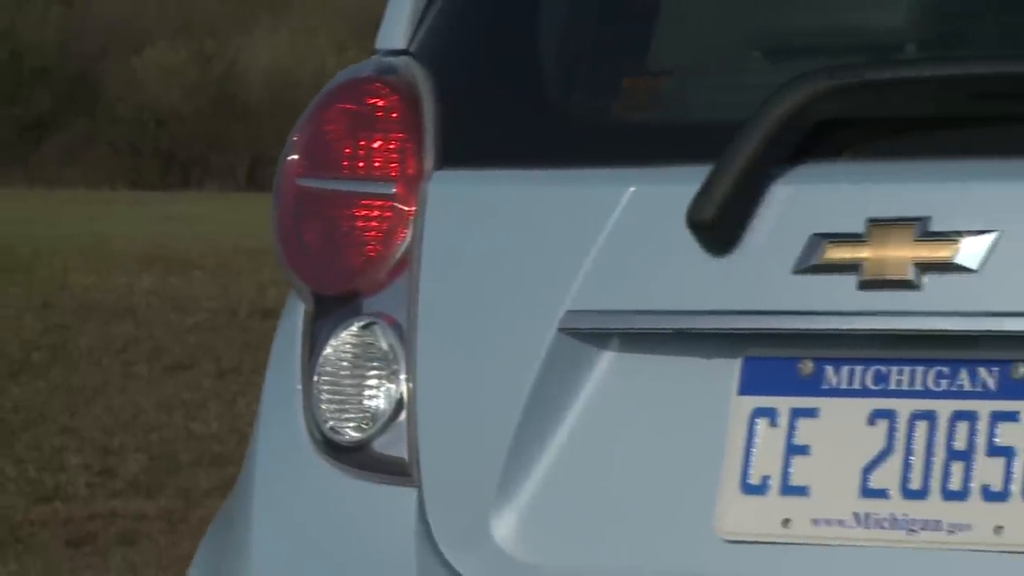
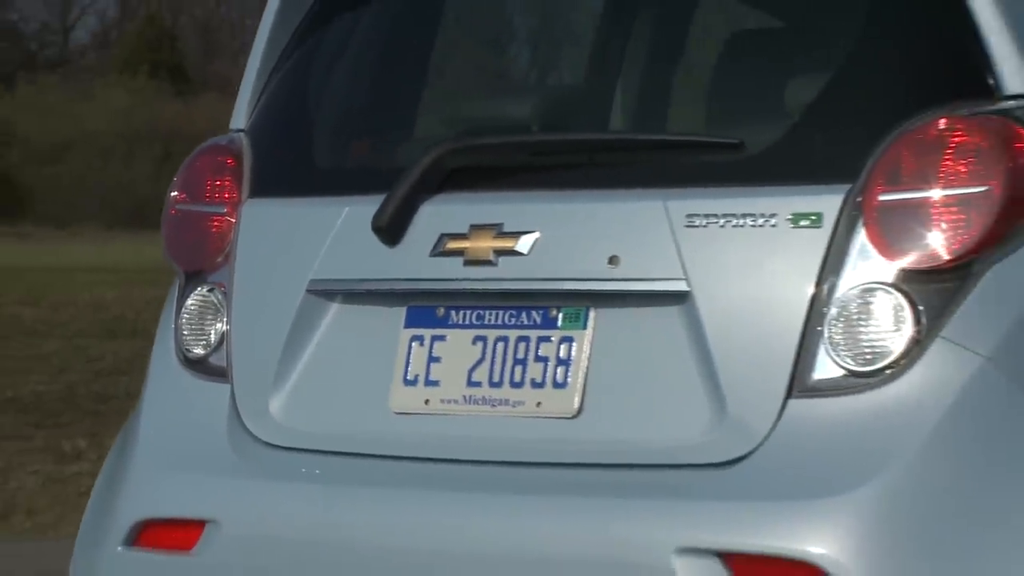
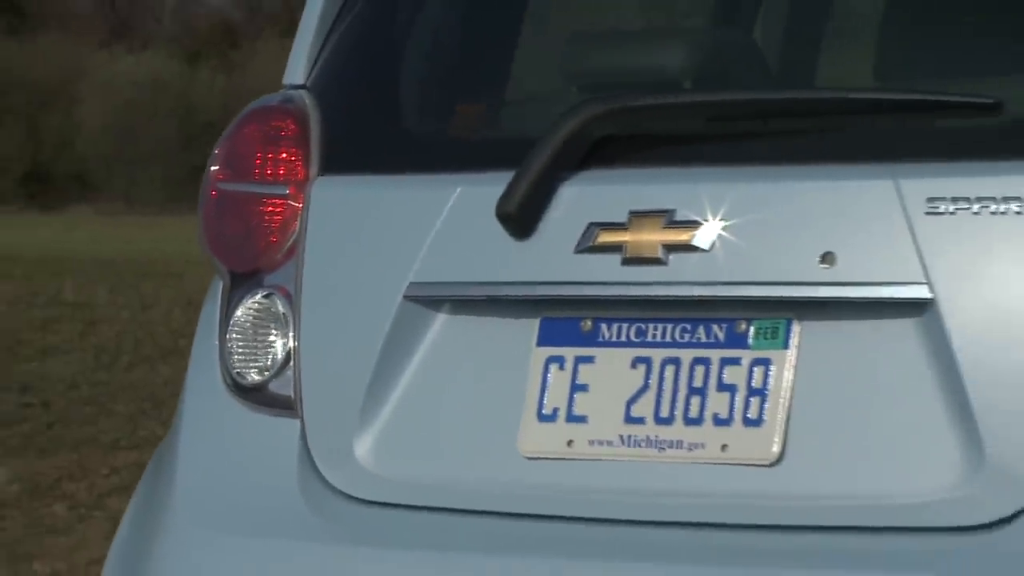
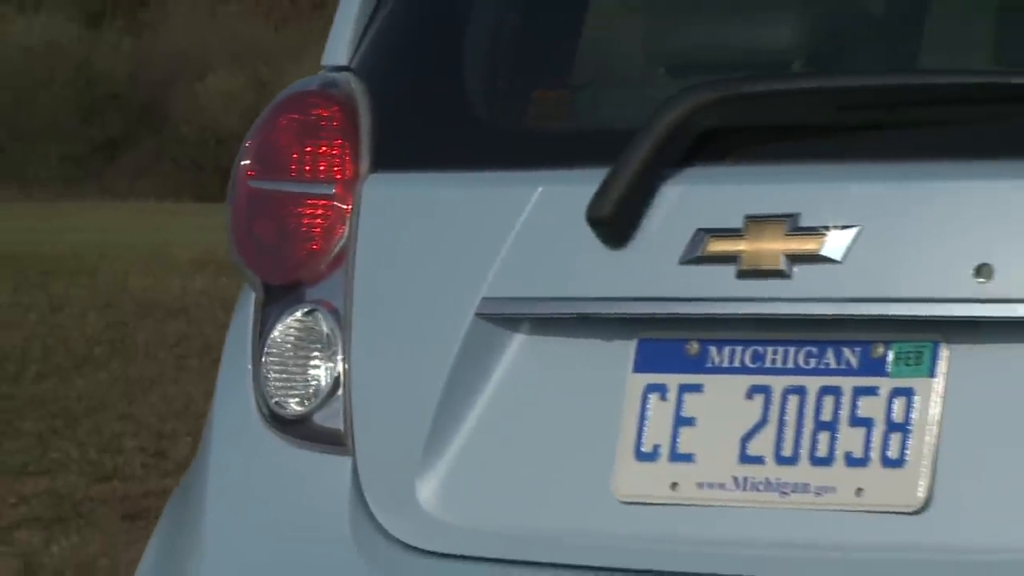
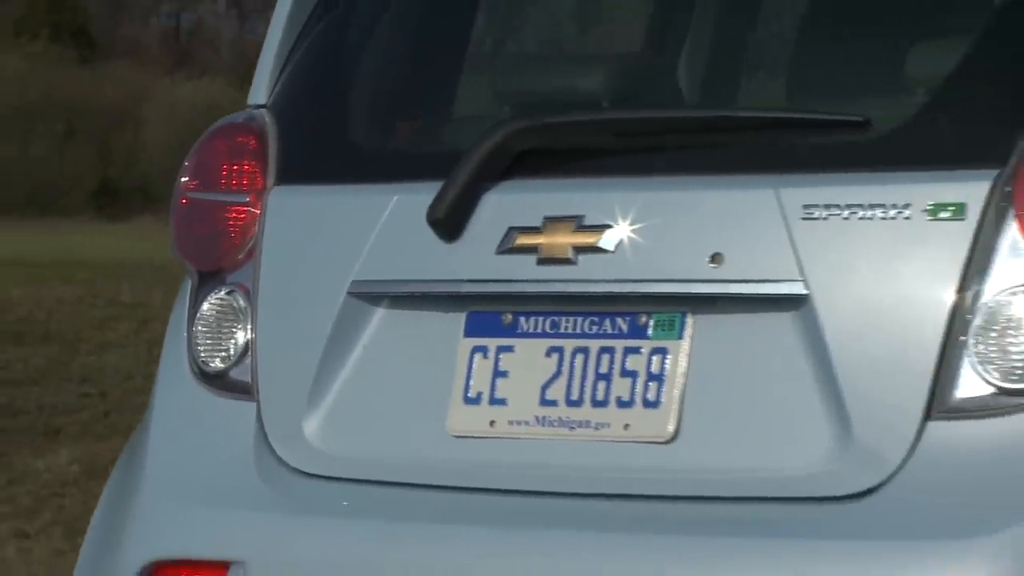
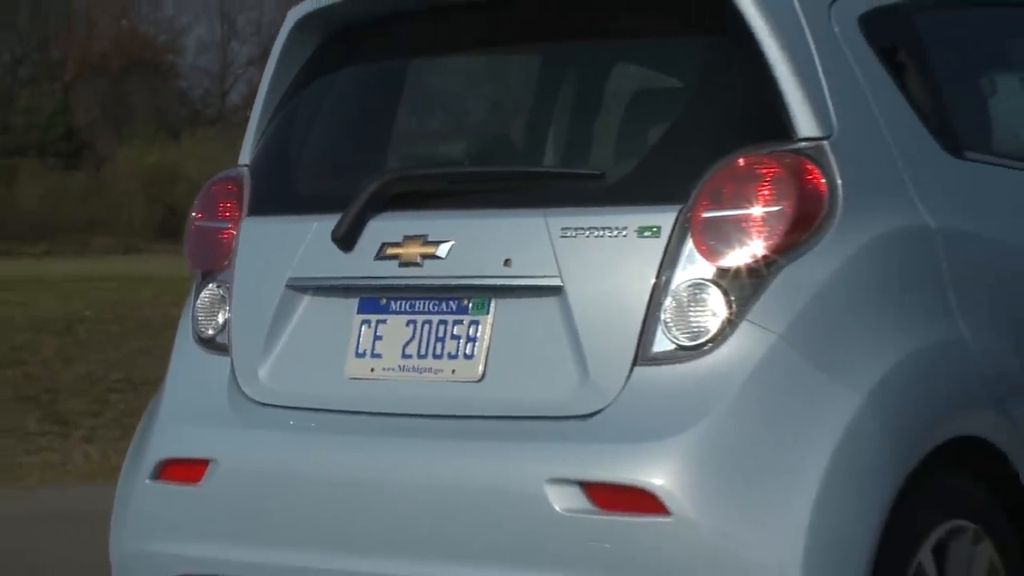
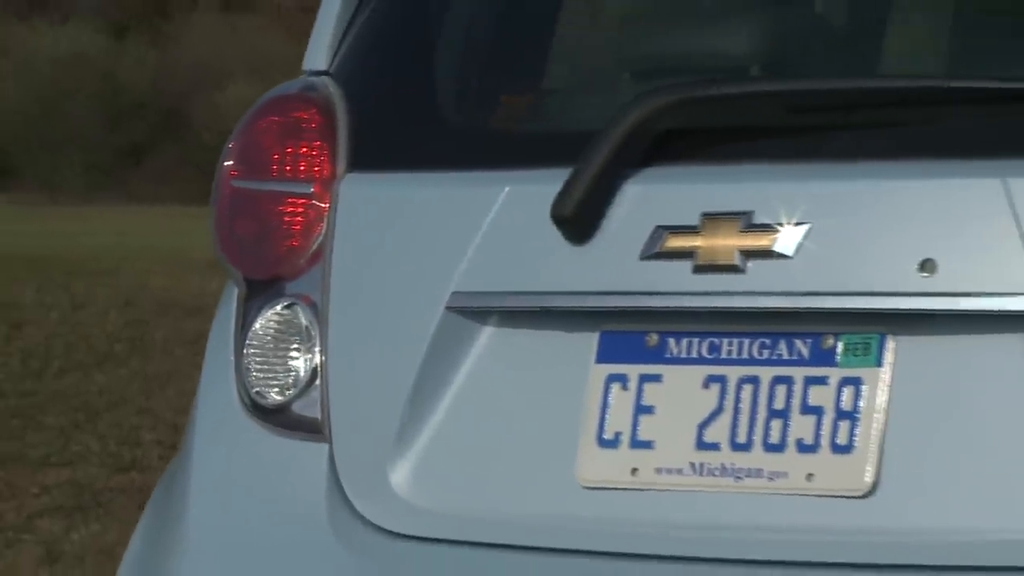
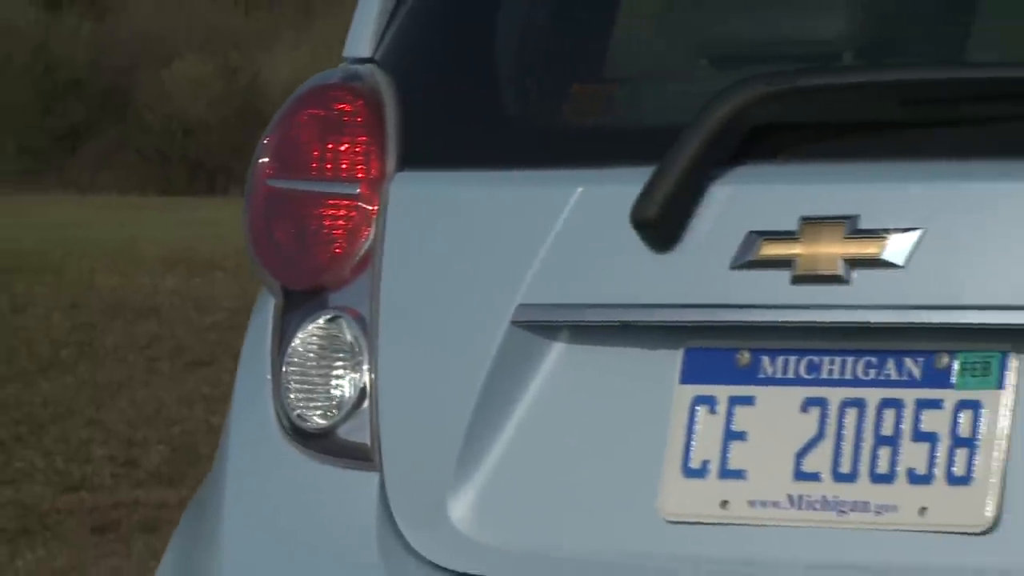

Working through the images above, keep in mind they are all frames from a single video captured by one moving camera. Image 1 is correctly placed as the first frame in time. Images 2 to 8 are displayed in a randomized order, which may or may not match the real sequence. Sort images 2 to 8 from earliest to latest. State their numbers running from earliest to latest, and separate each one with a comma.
8, 4, 7, 3, 5, 2, 6
